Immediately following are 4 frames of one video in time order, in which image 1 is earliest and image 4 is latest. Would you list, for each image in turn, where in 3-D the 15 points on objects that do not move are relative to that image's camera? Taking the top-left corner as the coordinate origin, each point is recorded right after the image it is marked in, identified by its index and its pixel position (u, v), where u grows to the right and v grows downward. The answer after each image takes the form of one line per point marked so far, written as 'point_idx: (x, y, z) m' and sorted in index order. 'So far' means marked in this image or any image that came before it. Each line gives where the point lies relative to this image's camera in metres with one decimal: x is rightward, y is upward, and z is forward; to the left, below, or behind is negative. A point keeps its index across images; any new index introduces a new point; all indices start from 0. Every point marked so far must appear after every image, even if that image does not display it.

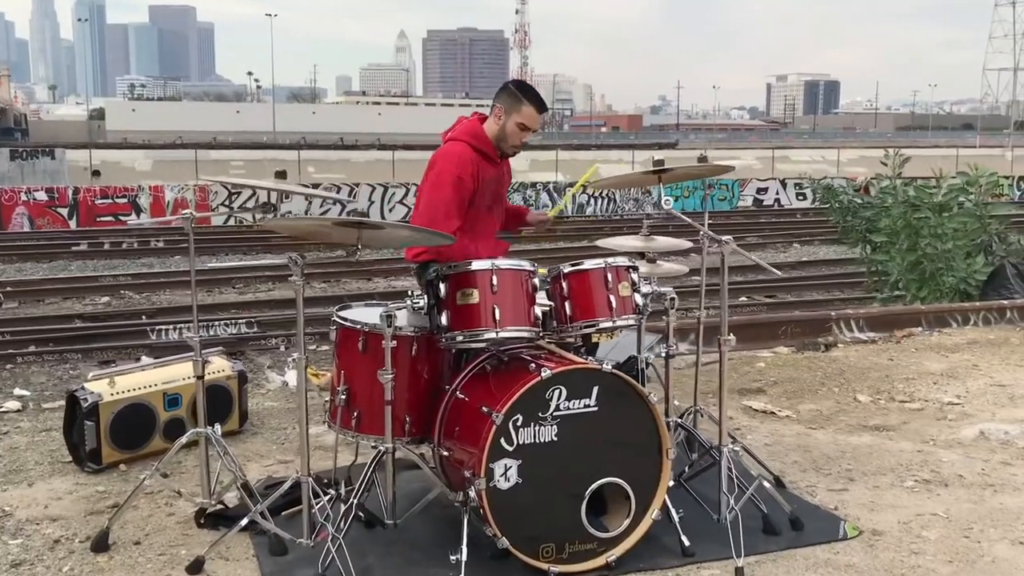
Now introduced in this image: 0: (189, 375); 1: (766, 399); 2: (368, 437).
0: (-1.9, -0.5, +5.8) m
1: (+1.8, -0.8, +6.8) m
2: (-0.7, -0.7, +4.5) m
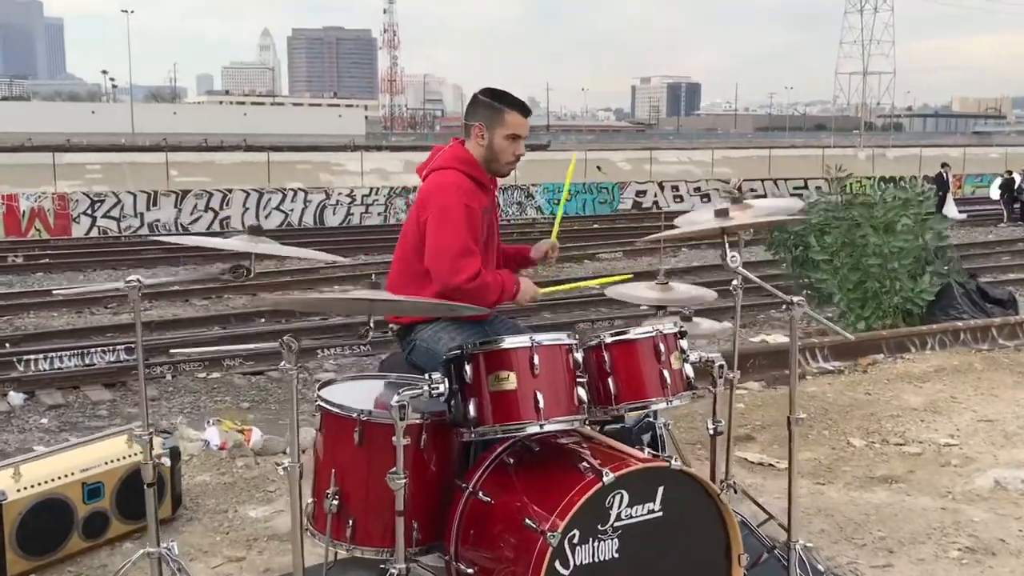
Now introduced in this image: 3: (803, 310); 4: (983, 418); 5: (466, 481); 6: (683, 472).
0: (-2.0, -0.8, +4.8) m
1: (+1.6, -1.0, +6.3) m
2: (-0.5, -1.0, +3.7) m
3: (+1.2, -0.1, +4.0) m
4: (+3.2, -0.9, +6.8) m
5: (-0.2, -0.7, +3.6) m
6: (+0.6, -0.6, +3.4) m
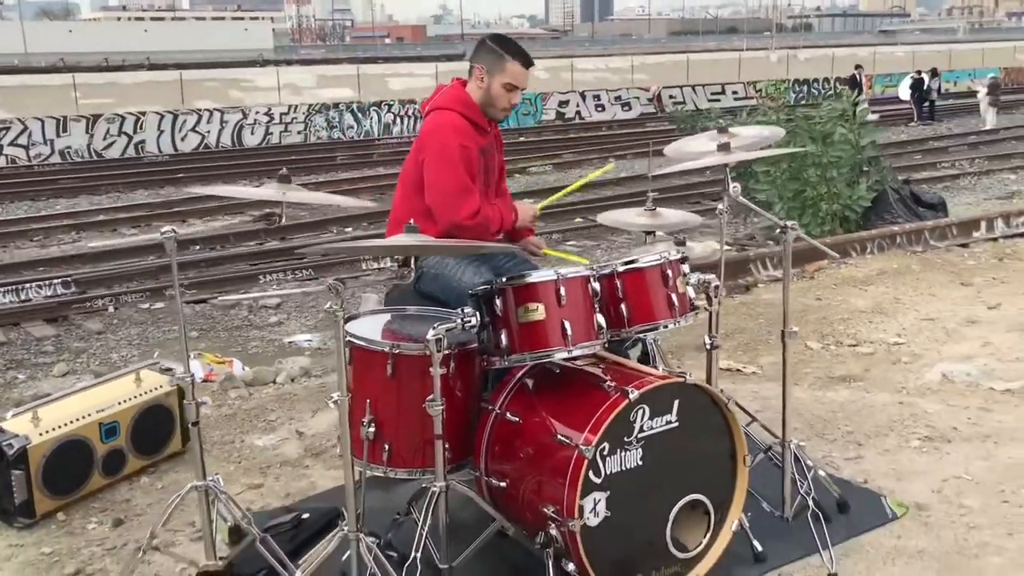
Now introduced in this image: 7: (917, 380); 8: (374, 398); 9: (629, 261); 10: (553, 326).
0: (-1.9, -0.6, +5.0) m
1: (+1.4, -0.5, +6.7) m
2: (-0.4, -0.7, +4.0) m
3: (+1.2, +0.2, +4.3) m
4: (+3.0, -0.2, +7.3) m
5: (-0.1, -0.5, +3.9) m
6: (+0.7, -0.4, +3.8) m
7: (+2.5, -0.6, +6.1) m
8: (-0.5, -0.4, +3.9) m
9: (+0.5, +0.1, +3.9) m
10: (+0.1, -0.1, +3.6) m
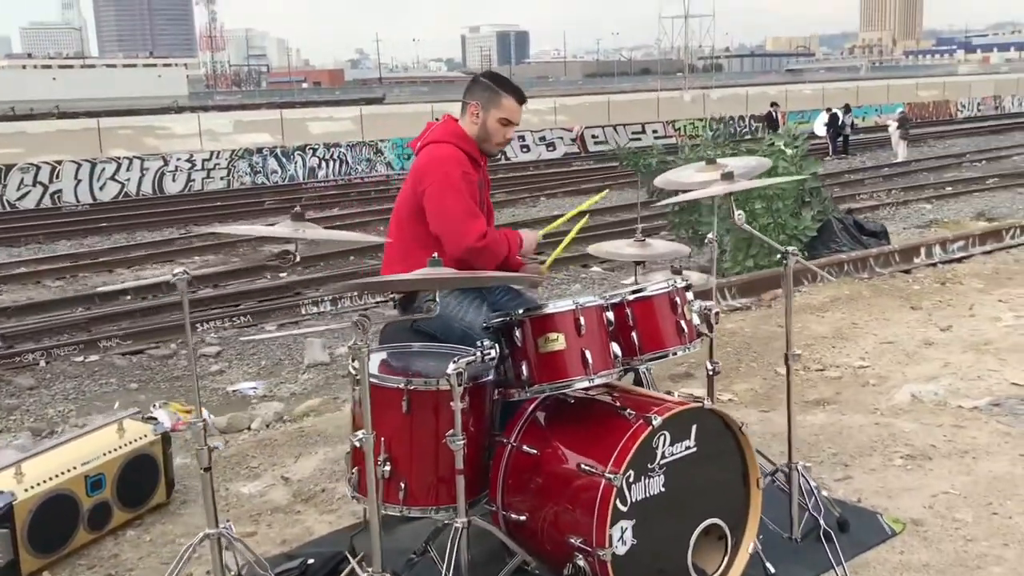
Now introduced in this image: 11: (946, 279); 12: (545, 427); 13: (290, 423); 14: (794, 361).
0: (-2.0, -0.8, +4.8) m
1: (+1.3, -0.7, +6.8) m
2: (-0.4, -0.9, +3.9) m
3: (+1.2, +0.1, +4.4) m
4: (+2.8, -0.4, +7.5) m
5: (0.0, -0.6, +3.9) m
6: (+0.8, -0.5, +3.8) m
7: (+2.4, -0.7, +6.3) m
8: (-0.5, -0.6, +3.9) m
9: (+0.5, 0.0, +3.9) m
10: (+0.2, -0.3, +3.7) m
11: (+4.2, +0.1, +9.5) m
12: (+0.1, -0.5, +3.9) m
13: (-1.5, -0.9, +6.5) m
14: (+1.3, -0.4, +4.6) m
